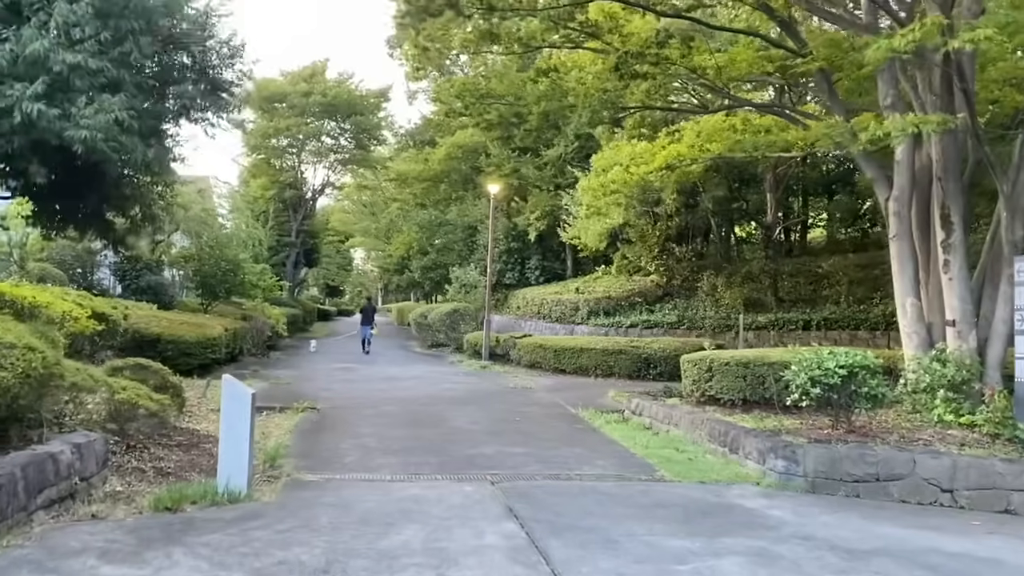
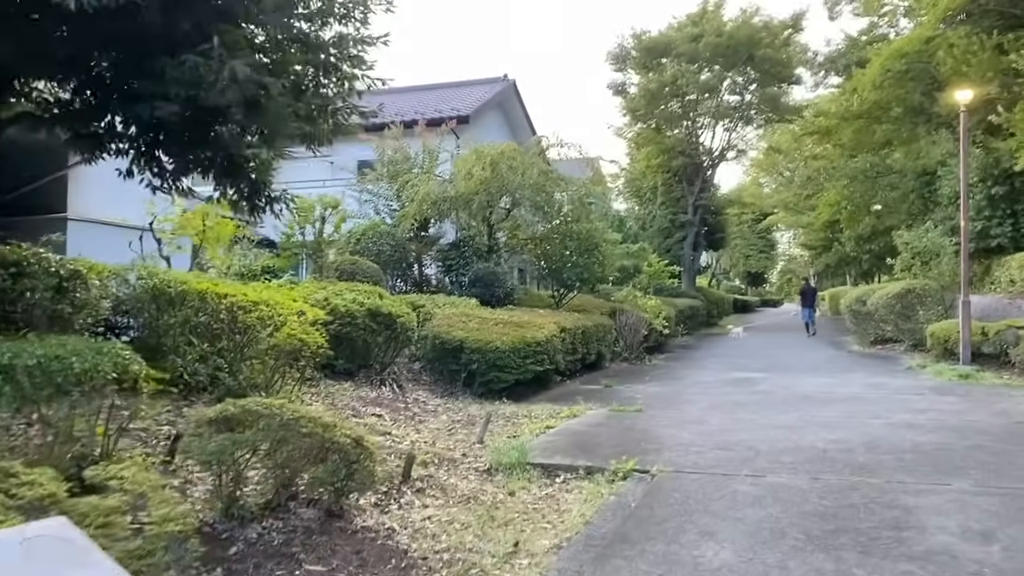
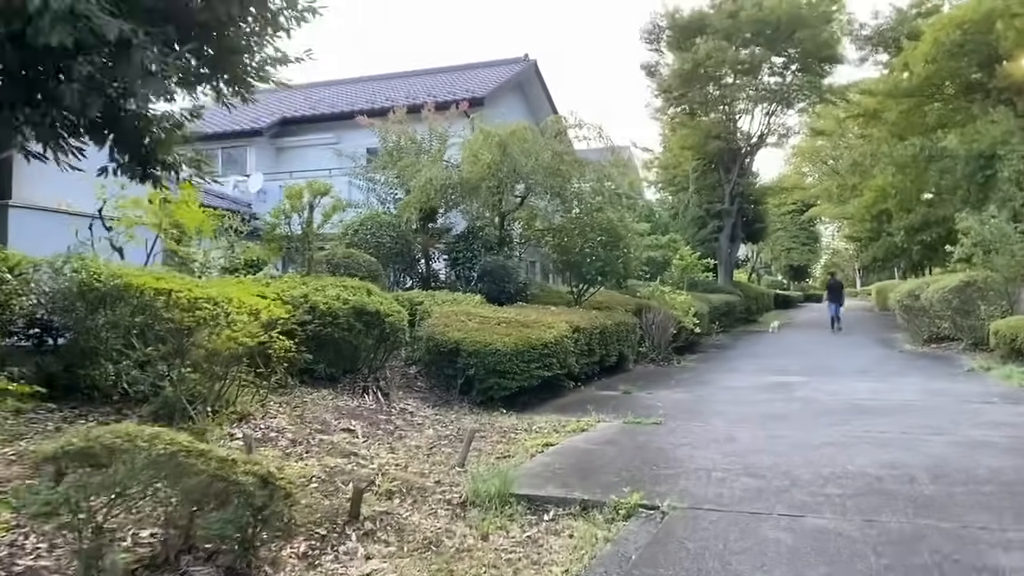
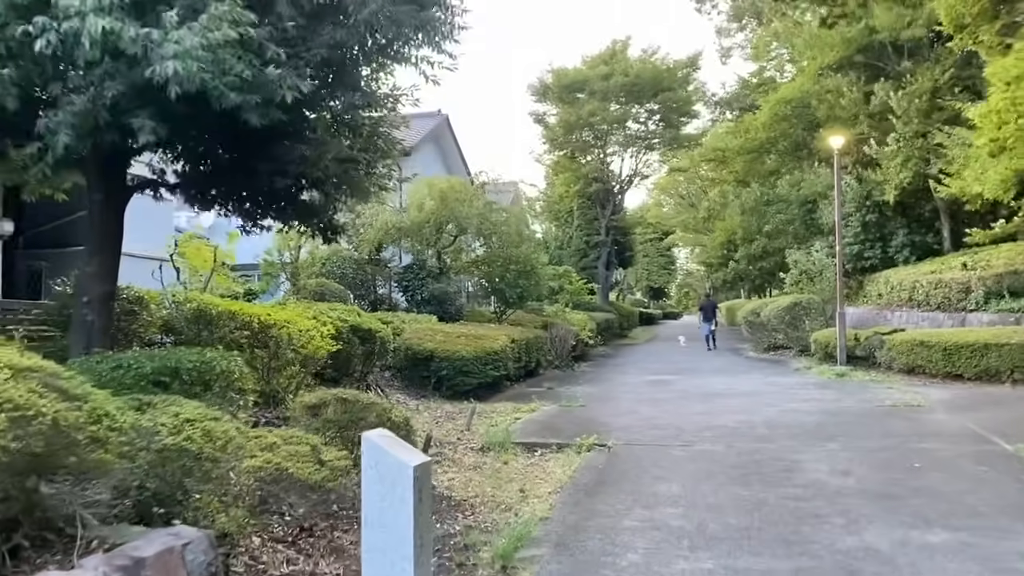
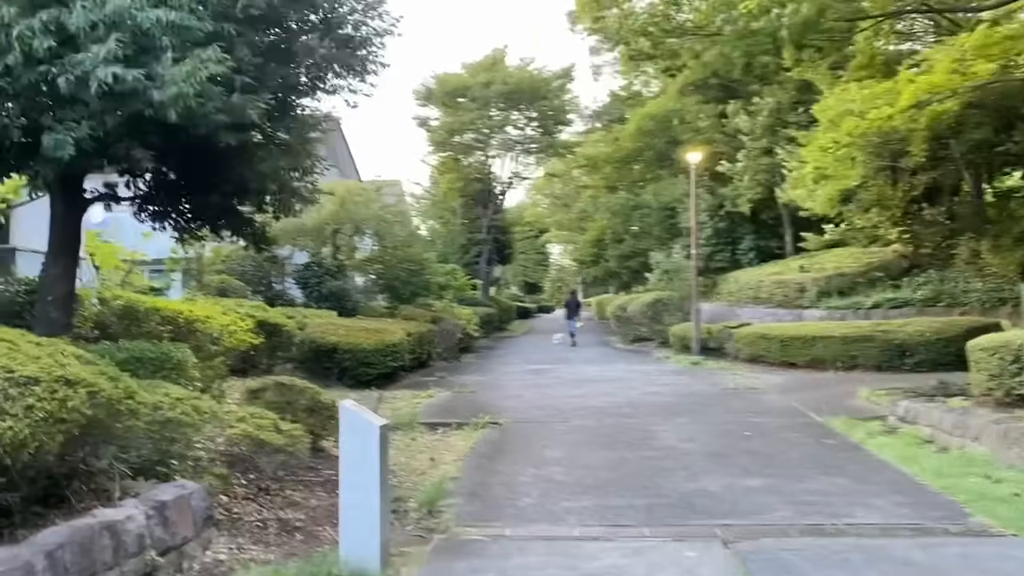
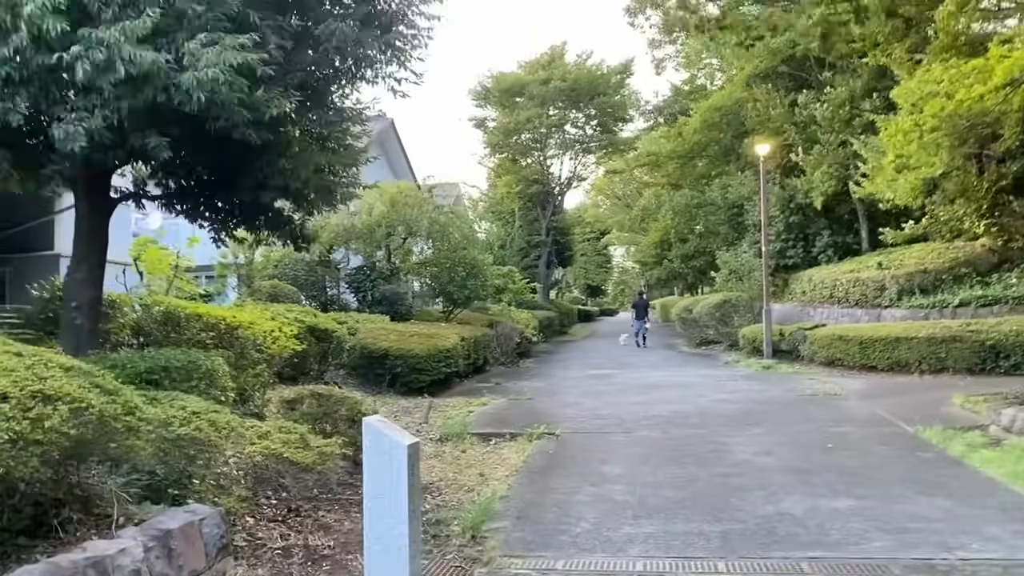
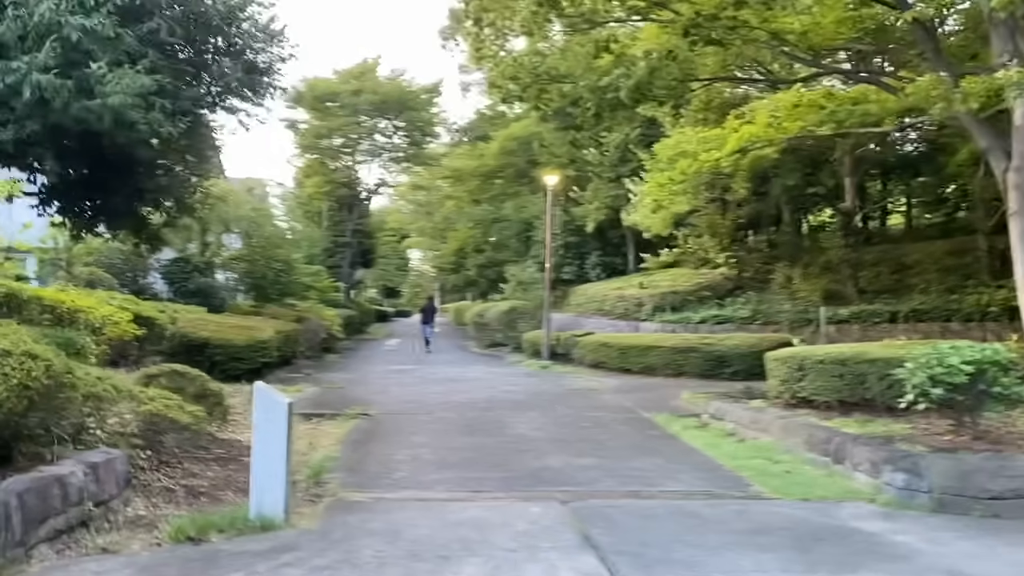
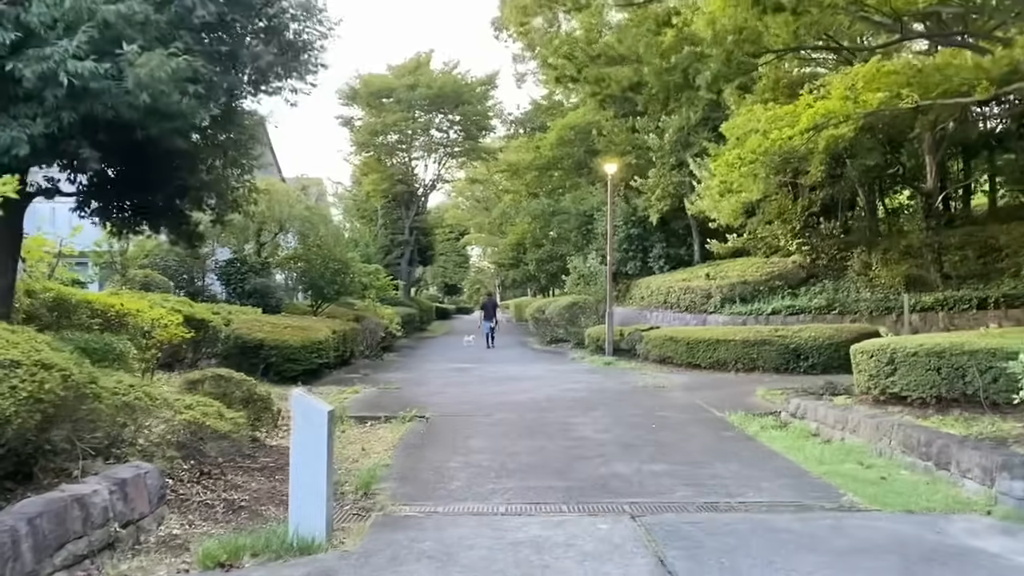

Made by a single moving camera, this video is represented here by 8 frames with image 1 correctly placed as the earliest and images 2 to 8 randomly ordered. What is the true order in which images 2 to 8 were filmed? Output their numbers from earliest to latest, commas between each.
7, 8, 5, 6, 4, 2, 3
